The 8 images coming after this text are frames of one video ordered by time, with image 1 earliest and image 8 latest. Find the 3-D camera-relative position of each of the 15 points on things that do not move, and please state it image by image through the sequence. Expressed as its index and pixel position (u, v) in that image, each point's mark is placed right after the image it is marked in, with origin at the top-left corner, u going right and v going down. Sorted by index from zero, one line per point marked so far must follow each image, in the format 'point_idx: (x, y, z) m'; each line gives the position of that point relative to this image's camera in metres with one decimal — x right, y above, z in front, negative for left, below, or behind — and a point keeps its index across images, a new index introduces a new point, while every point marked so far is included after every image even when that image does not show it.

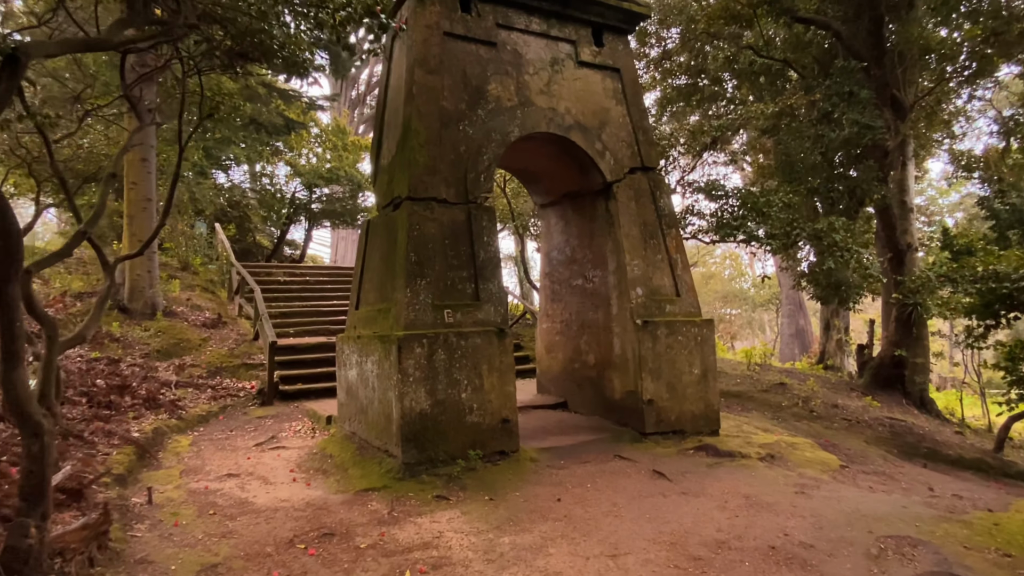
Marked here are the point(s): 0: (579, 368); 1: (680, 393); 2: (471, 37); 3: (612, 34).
0: (+0.6, -0.8, +5.8) m
1: (+1.4, -0.9, +5.2) m
2: (-0.3, +2.1, +5.0) m
3: (+1.0, +2.4, +5.8) m
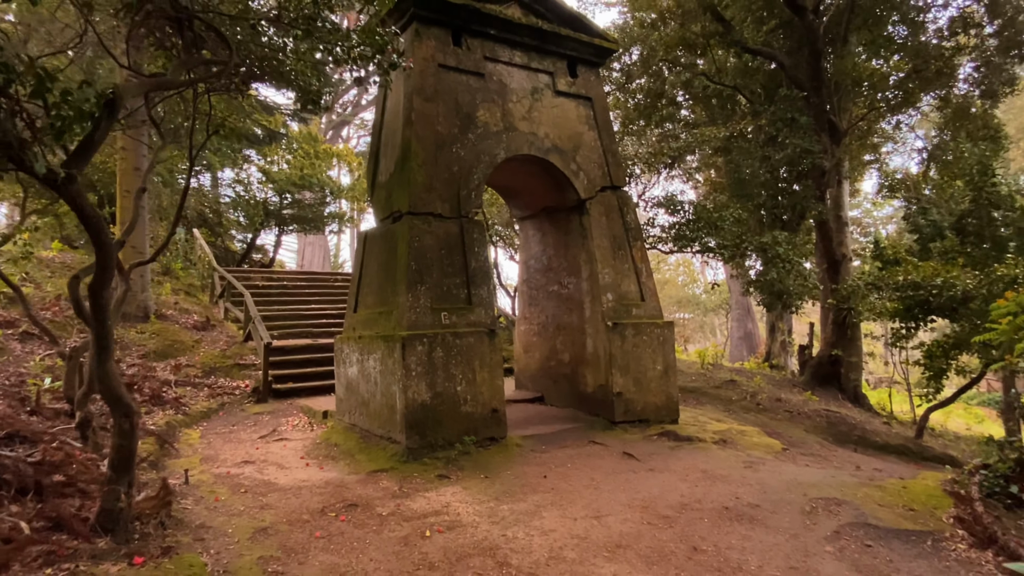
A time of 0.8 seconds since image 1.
0: (+0.5, -0.8, +6.4) m
1: (+1.3, -0.9, +5.9) m
2: (-0.5, +2.0, +5.6) m
3: (+0.8, +2.4, +6.5) m
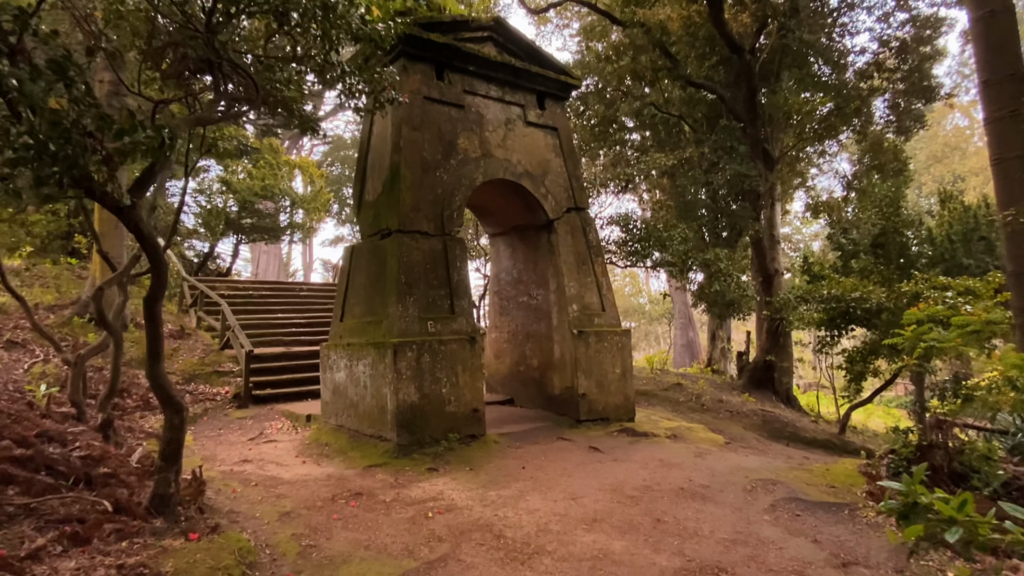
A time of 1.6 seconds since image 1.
0: (+0.1, -0.9, +7.0) m
1: (+1.0, -1.1, +6.5) m
2: (-0.7, +1.9, +6.2) m
3: (+0.5, +2.2, +7.1) m
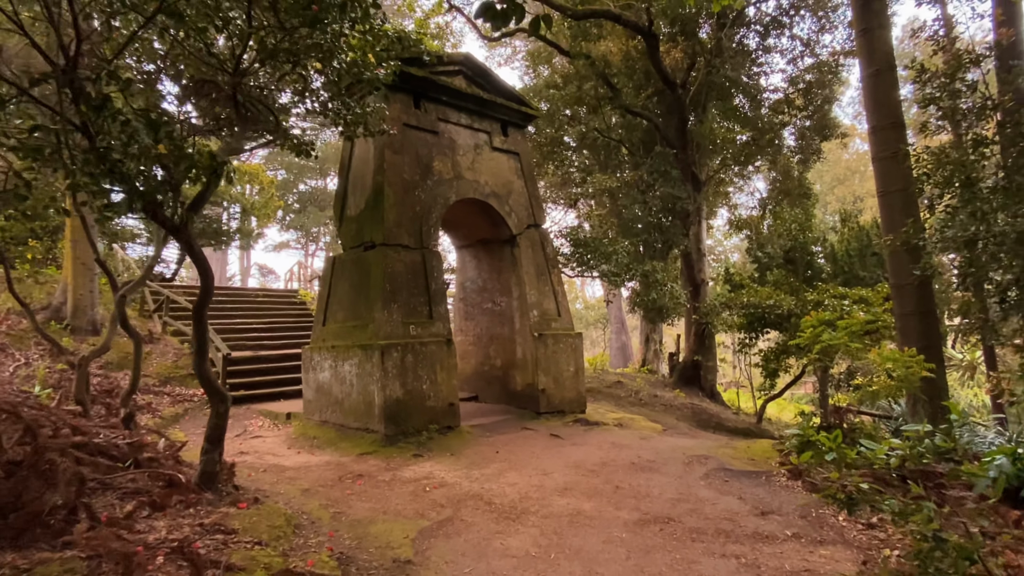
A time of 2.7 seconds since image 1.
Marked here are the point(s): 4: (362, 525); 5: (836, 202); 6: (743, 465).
0: (-0.3, -1.0, +7.8) m
1: (+0.6, -1.2, +7.4) m
2: (-1.0, +1.8, +6.8) m
3: (0.0, +2.1, +8.0) m
4: (-0.9, -1.5, +3.8) m
5: (+9.5, +2.5, +17.7) m
6: (+2.1, -1.6, +5.6) m
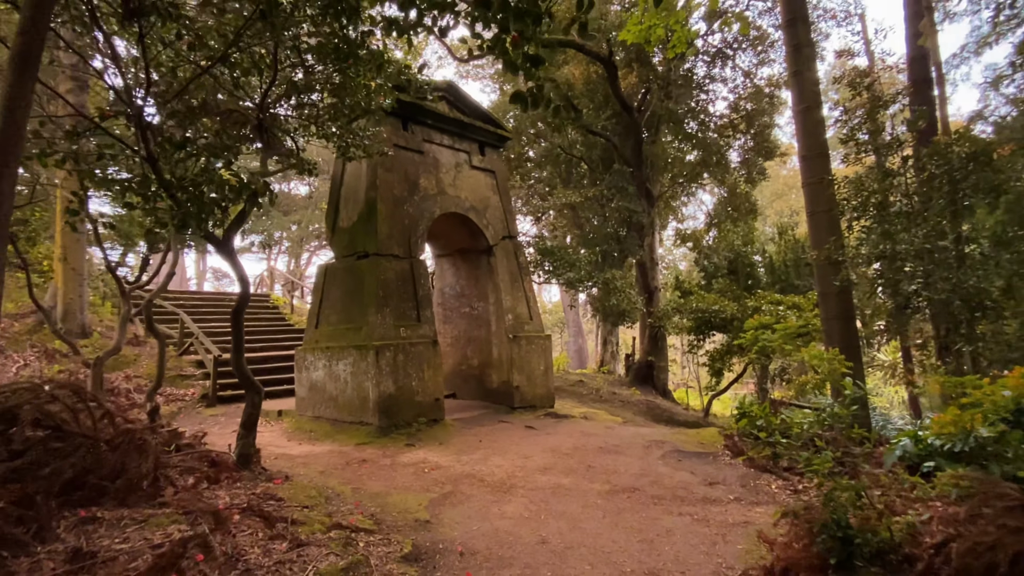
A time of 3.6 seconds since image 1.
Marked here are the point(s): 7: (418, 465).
0: (-0.7, -1.1, +8.5) m
1: (+0.3, -1.3, +8.2) m
2: (-1.3, +1.7, +7.5) m
3: (-0.3, +2.0, +8.7) m
4: (-1.0, -1.5, +4.5) m
5: (+8.3, +2.3, +19.2) m
6: (+1.9, -1.7, +6.5) m
7: (-0.9, -1.6, +5.5) m
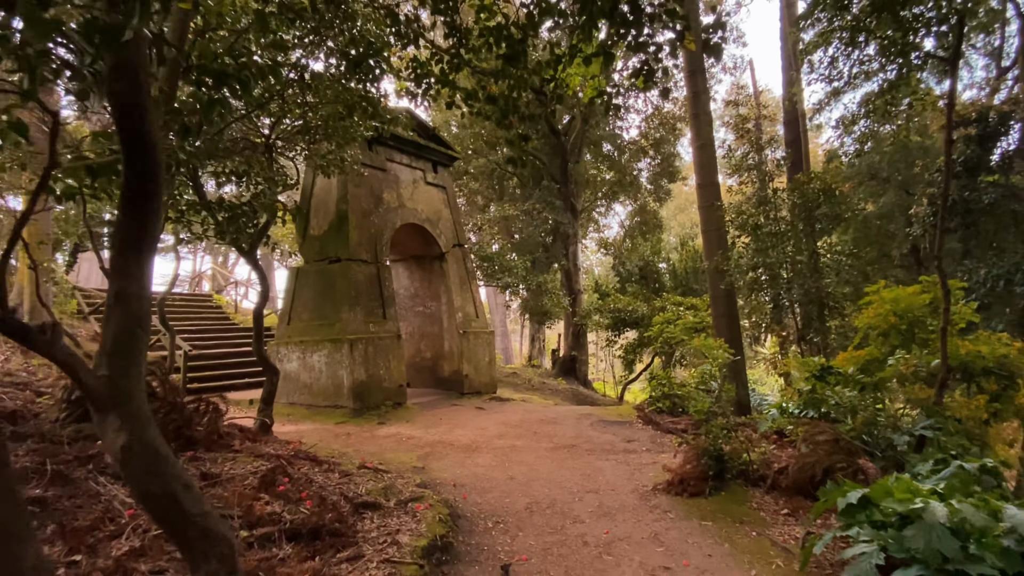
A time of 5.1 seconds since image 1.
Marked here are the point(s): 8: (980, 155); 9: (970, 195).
0: (-1.5, -1.2, +9.7) m
1: (-0.5, -1.3, +9.5) m
2: (-2.0, +1.7, +8.6) m
3: (-1.2, +2.0, +9.9) m
4: (-1.2, -1.5, +5.6) m
5: (+5.9, +2.2, +21.5) m
6: (+1.3, -1.7, +8.1) m
7: (-1.3, -1.6, +6.7) m
8: (+6.9, +1.9, +8.9) m
9: (+6.7, +1.4, +8.8) m
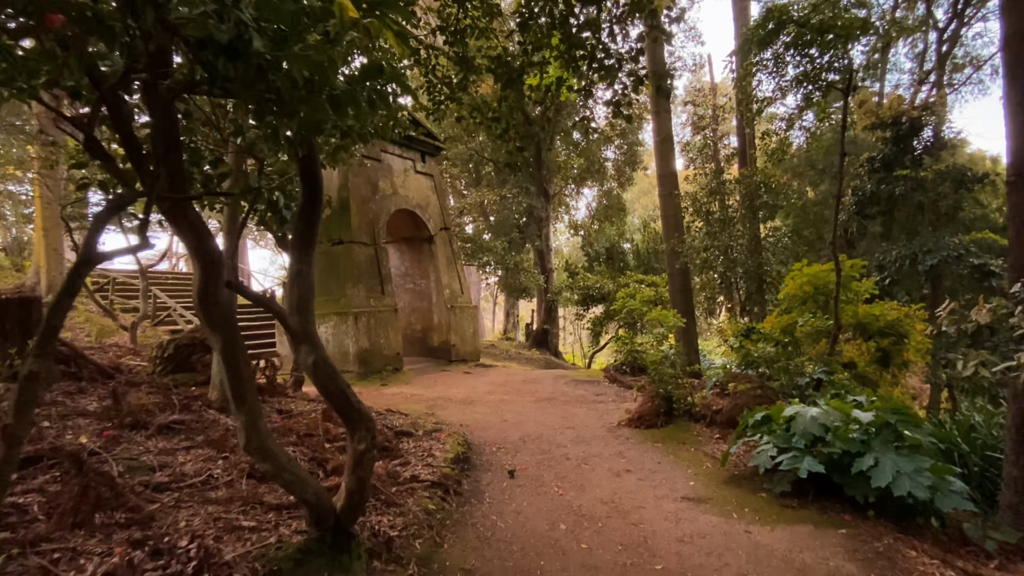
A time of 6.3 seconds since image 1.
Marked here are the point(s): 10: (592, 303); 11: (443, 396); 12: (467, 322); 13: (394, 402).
0: (-1.8, -0.8, +10.8) m
1: (-0.8, -0.9, +10.7) m
2: (-2.2, +2.1, +9.6) m
3: (-1.5, +2.4, +11.0) m
4: (-1.3, -1.3, +6.8) m
5: (+4.9, +3.0, +22.9) m
6: (+1.1, -1.4, +9.4) m
7: (-1.5, -1.4, +7.9) m
8: (+6.6, +2.3, +10.4) m
9: (+6.4, +1.7, +10.3) m
10: (+1.8, -0.3, +13.7) m
11: (-0.9, -1.4, +7.8) m
12: (-0.8, -0.6, +10.7) m
13: (-1.4, -1.3, +7.0) m
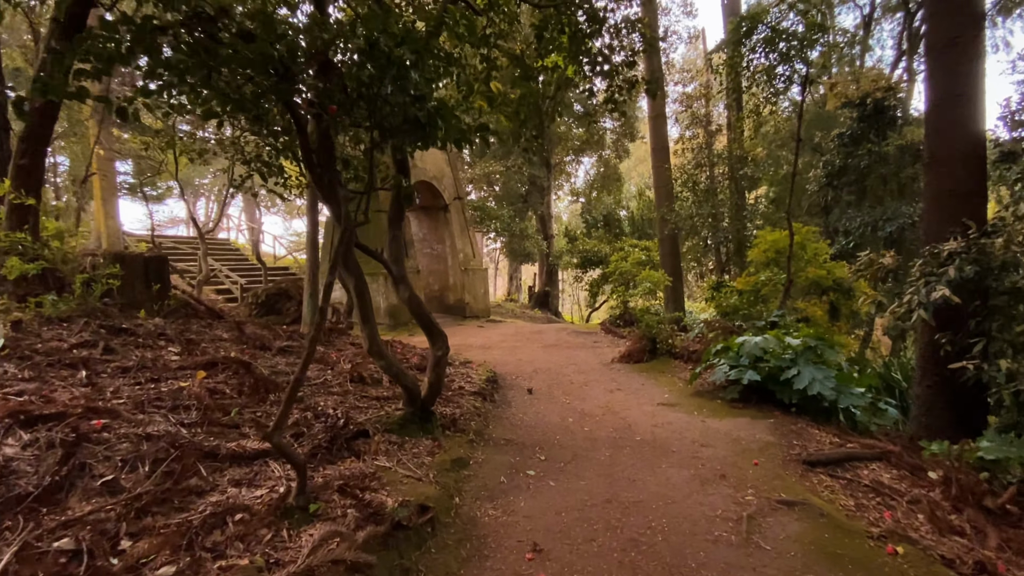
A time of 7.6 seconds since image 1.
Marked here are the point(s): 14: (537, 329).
0: (-1.7, -0.1, +12.2) m
1: (-0.7, -0.2, +12.1) m
2: (-2.1, +2.7, +10.9) m
3: (-1.4, +3.1, +12.2) m
4: (-1.2, -0.8, +8.2) m
5: (+5.0, +4.4, +24.1) m
6: (+1.3, -0.8, +10.8) m
7: (-1.3, -0.8, +9.3) m
8: (+6.7, +3.0, +11.7) m
9: (+6.5, +2.4, +11.6) m
10: (+1.9, +0.5, +15.1) m
11: (-0.7, -0.8, +9.3) m
12: (-0.7, +0.1, +12.1) m
13: (-1.2, -0.8, +8.5) m
14: (+0.5, -0.7, +10.9) m
